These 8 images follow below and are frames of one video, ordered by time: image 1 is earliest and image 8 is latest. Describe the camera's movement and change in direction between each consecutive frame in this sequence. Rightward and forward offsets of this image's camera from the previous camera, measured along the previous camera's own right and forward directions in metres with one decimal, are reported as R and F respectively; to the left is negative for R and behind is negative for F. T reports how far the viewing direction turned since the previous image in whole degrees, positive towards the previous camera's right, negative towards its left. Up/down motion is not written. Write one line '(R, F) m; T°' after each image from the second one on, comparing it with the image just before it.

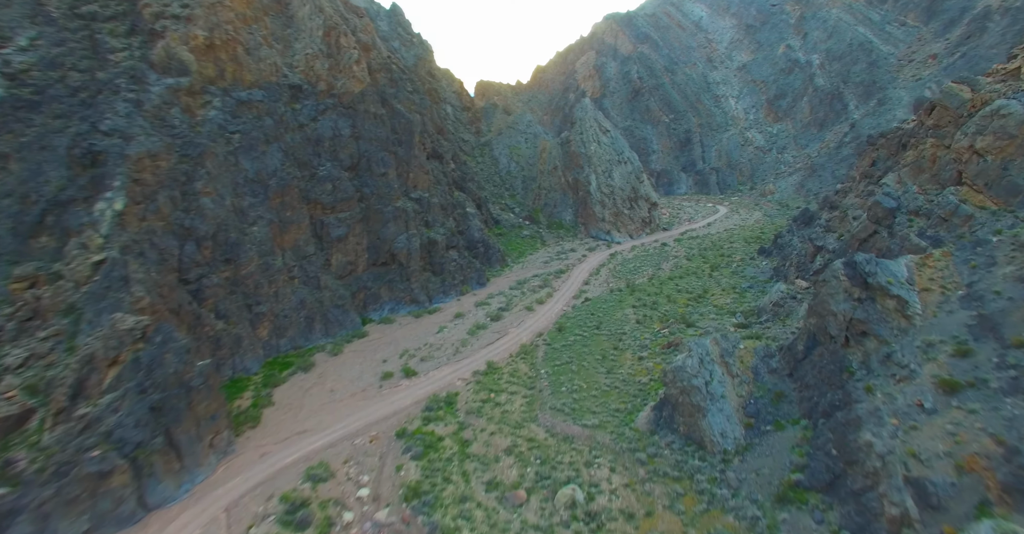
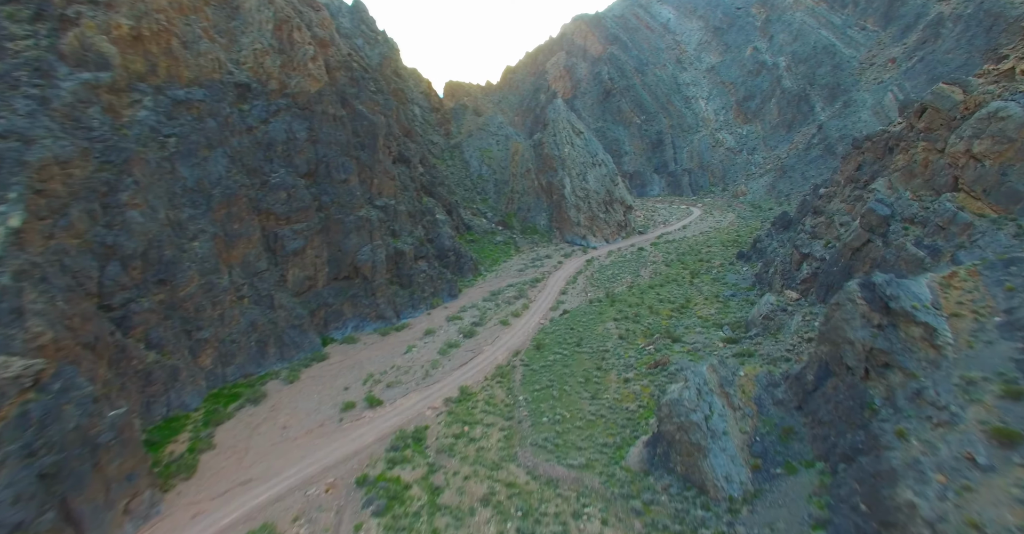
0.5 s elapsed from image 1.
(+0.1, +1.4) m; +4°
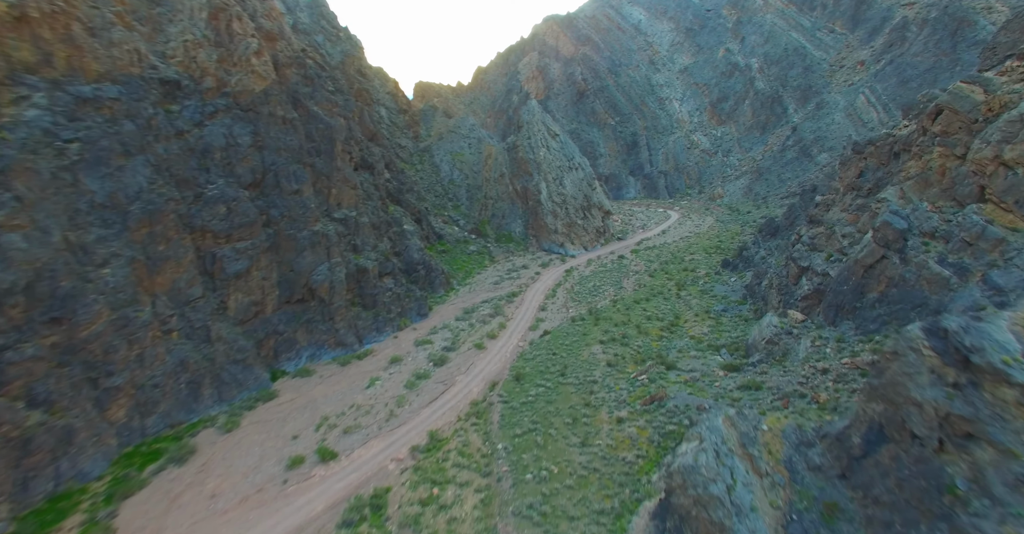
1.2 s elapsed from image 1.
(+0.1, +2.0) m; +3°
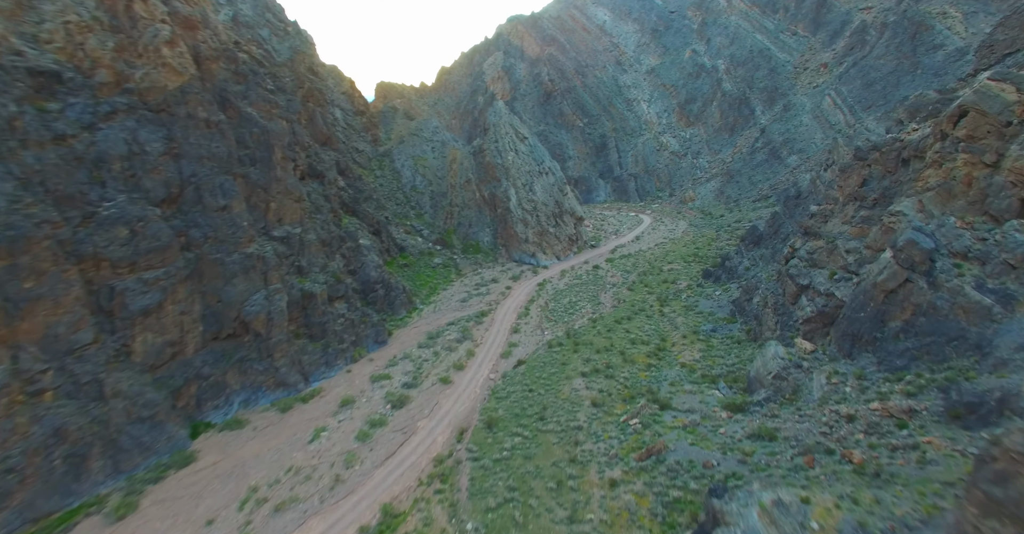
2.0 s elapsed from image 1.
(+0.1, +2.3) m; +4°
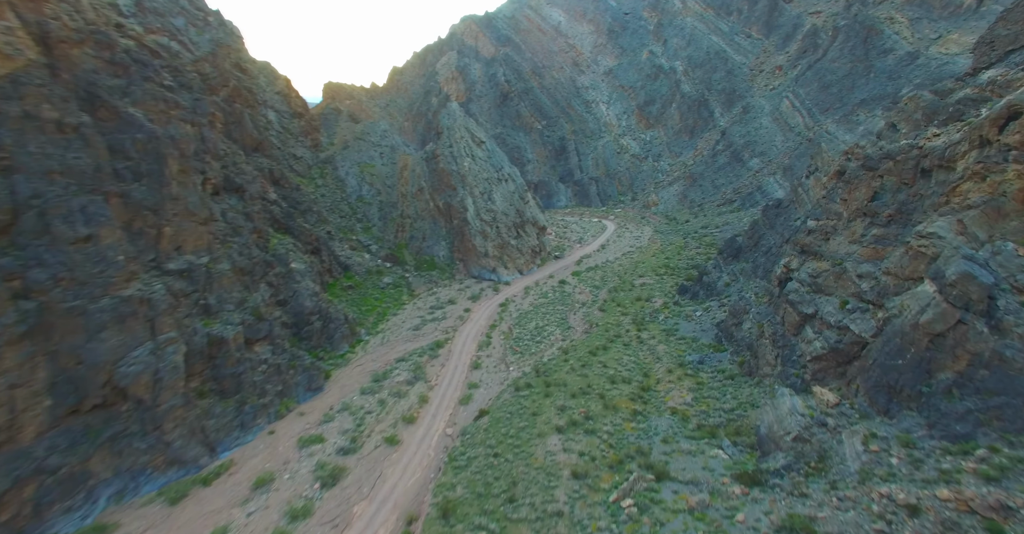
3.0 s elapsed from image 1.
(+0.3, +2.9) m; +5°
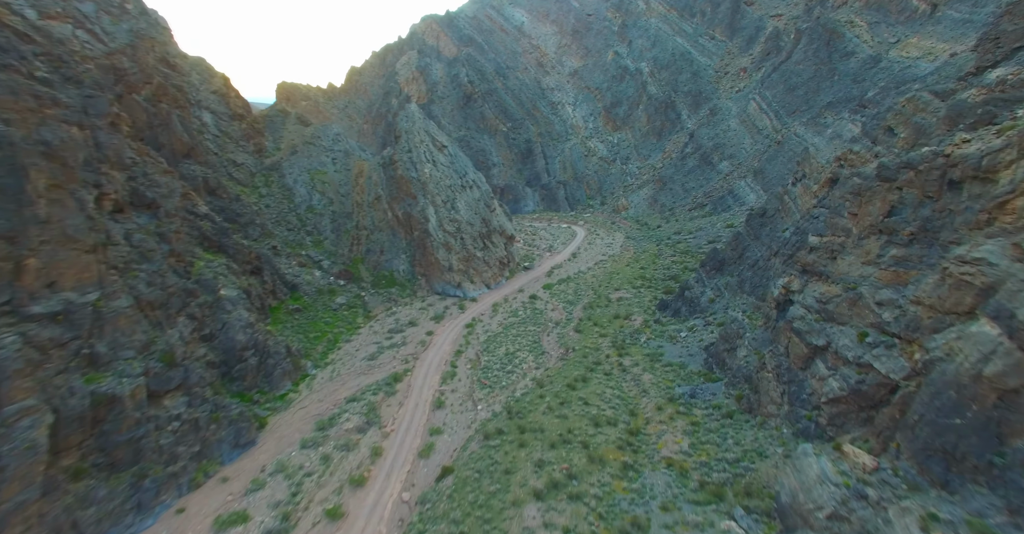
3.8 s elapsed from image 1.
(+0.2, +2.3) m; +4°
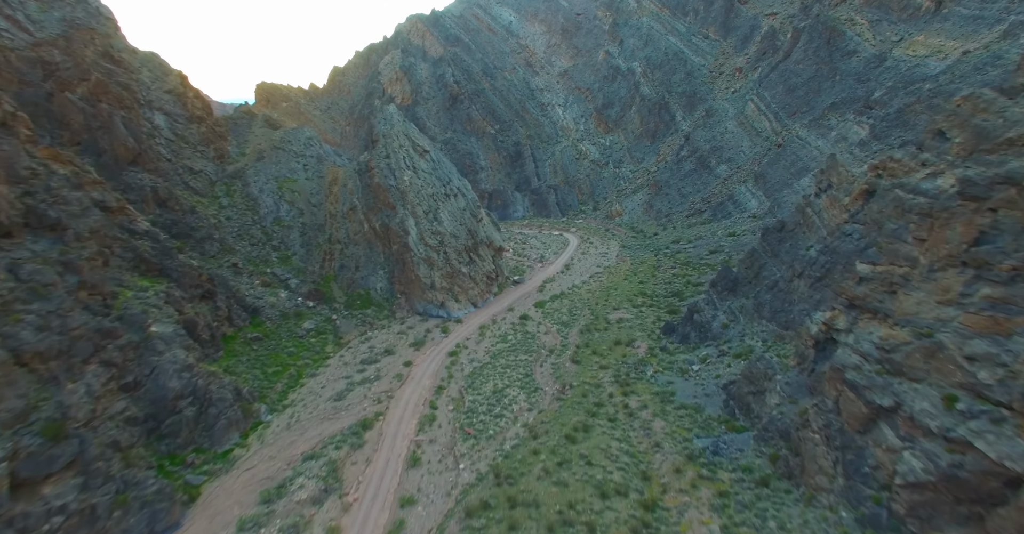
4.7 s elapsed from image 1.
(+0.1, +2.5) m; +1°
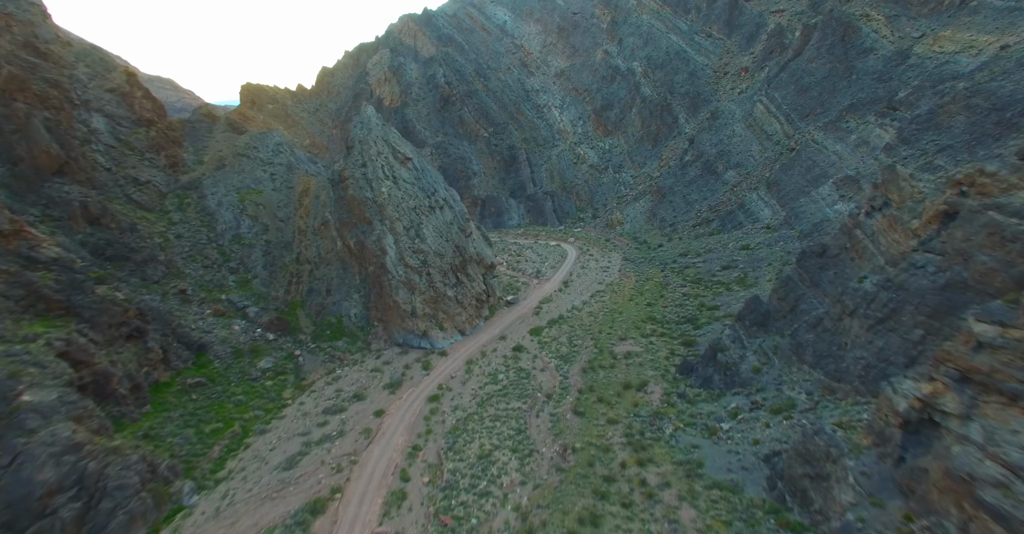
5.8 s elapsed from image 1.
(+0.3, +3.1) m; 0°
